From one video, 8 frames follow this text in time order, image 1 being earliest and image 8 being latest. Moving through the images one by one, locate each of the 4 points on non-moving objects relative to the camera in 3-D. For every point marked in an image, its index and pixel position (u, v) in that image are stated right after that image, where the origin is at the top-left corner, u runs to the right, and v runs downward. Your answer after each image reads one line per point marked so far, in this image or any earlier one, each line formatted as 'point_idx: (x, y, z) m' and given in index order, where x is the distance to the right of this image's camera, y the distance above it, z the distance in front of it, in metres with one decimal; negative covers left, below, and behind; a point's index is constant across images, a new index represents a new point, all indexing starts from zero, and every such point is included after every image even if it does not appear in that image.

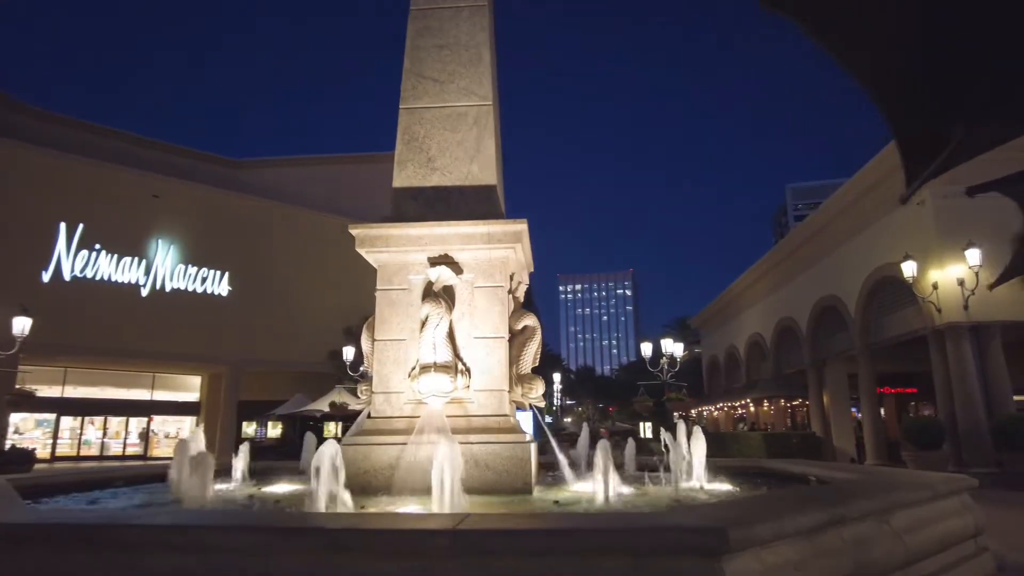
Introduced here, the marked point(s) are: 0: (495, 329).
0: (-0.2, -0.6, +8.9) m
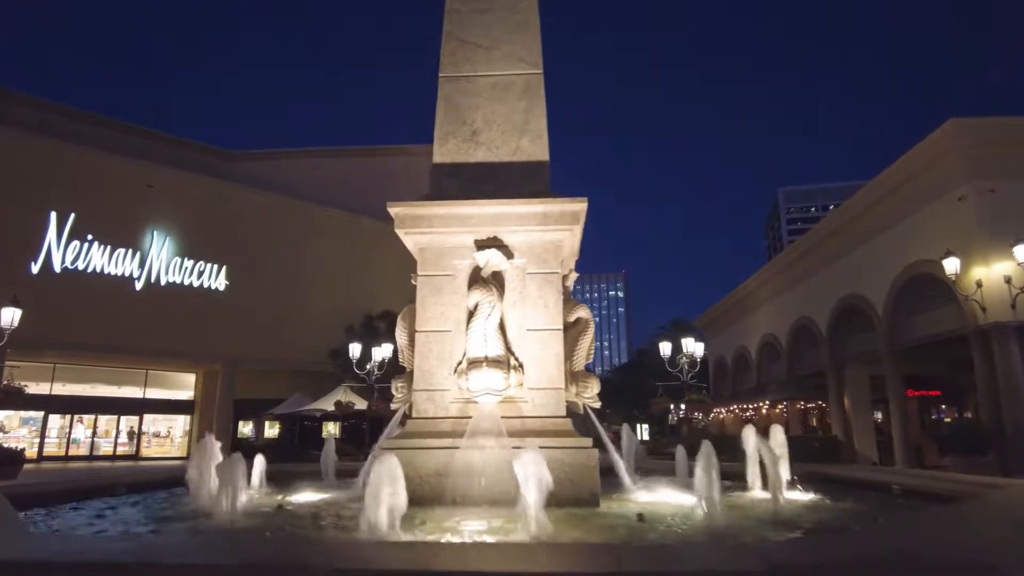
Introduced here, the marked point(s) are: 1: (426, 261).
0: (+0.5, -0.4, +7.9) m
1: (-1.1, +0.3, +8.2) m
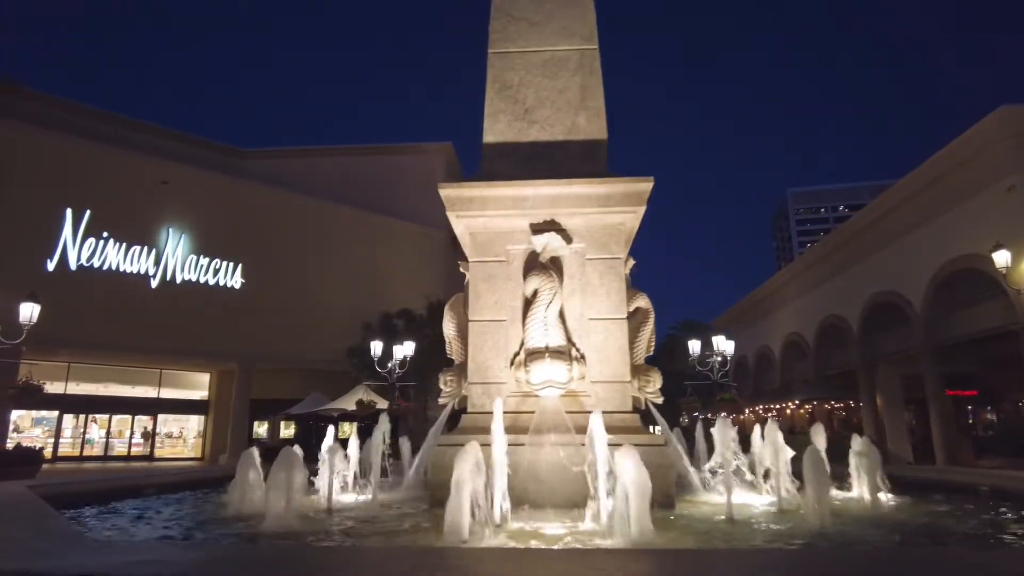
0: (+1.2, -0.2, +7.4) m
1: (-0.4, +0.5, +7.7) m
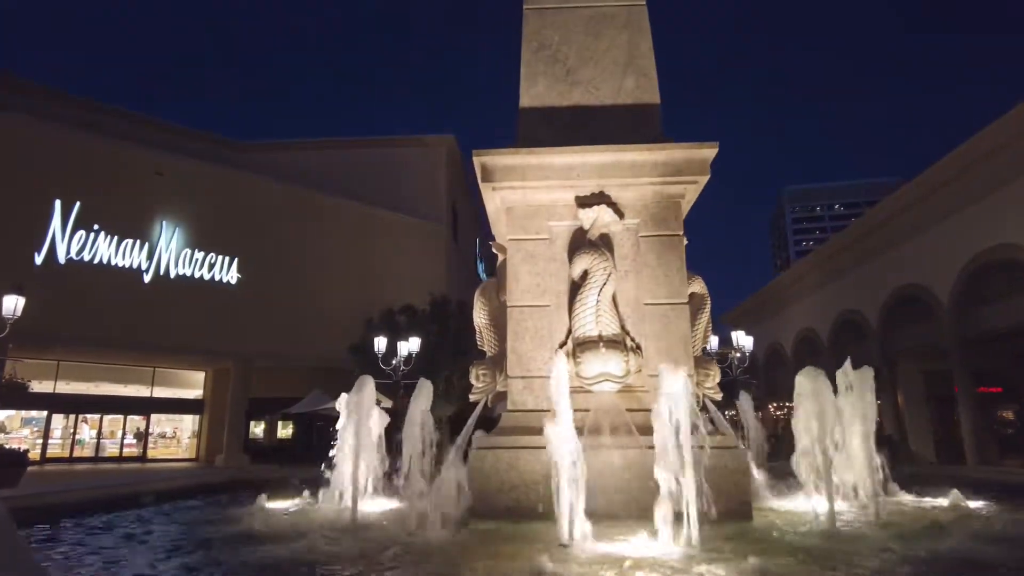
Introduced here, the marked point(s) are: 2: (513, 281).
0: (+1.6, 0.0, +6.5) m
1: (0.0, +0.7, +6.8) m
2: (0.0, +0.1, +6.6) m
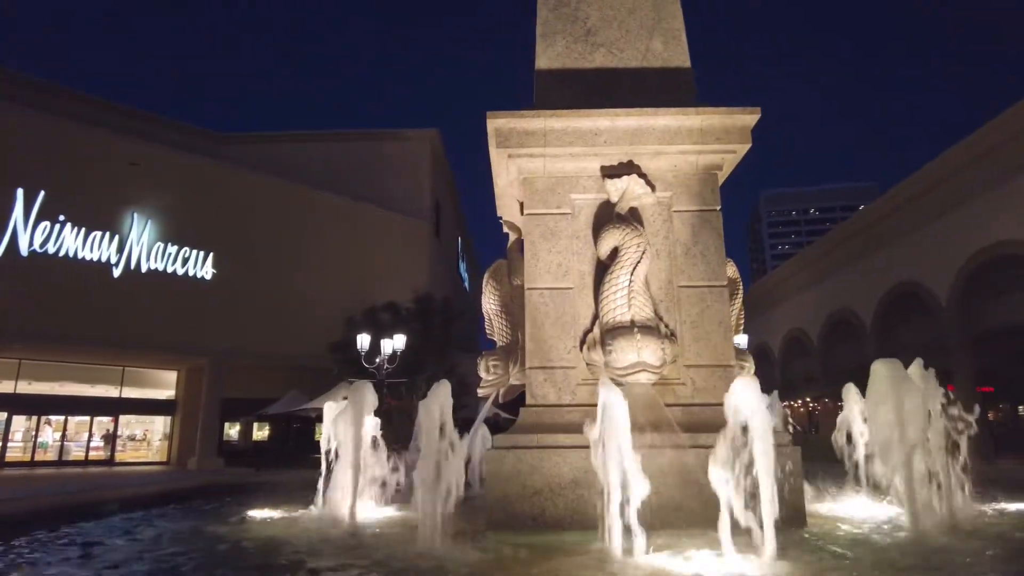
0: (+1.8, +0.1, +5.8) m
1: (+0.2, +0.9, +6.0) m
2: (+0.2, +0.3, +5.9) m
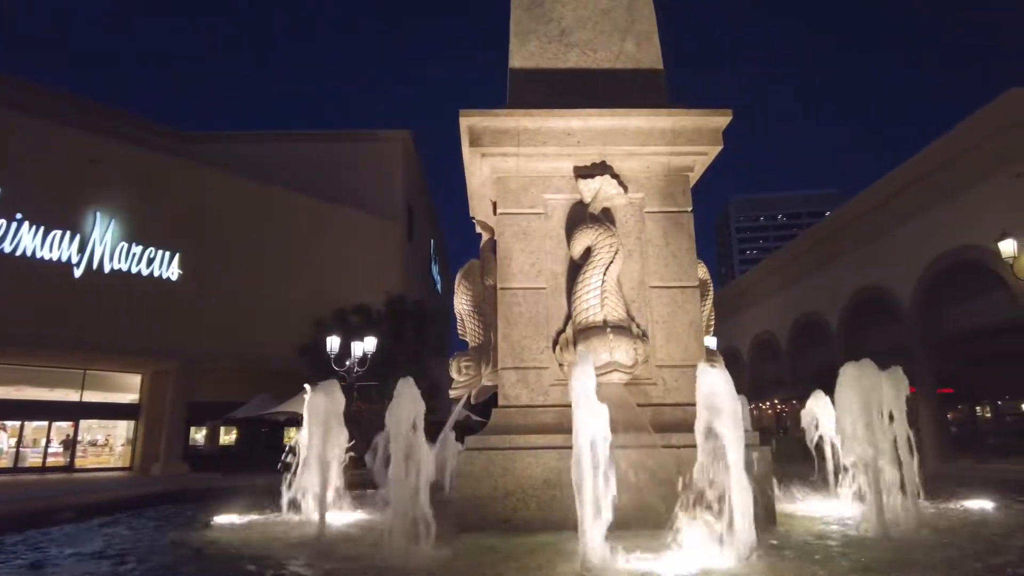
0: (+1.5, +0.1, +5.8) m
1: (0.0, +0.9, +6.0) m
2: (-0.1, +0.3, +5.8) m
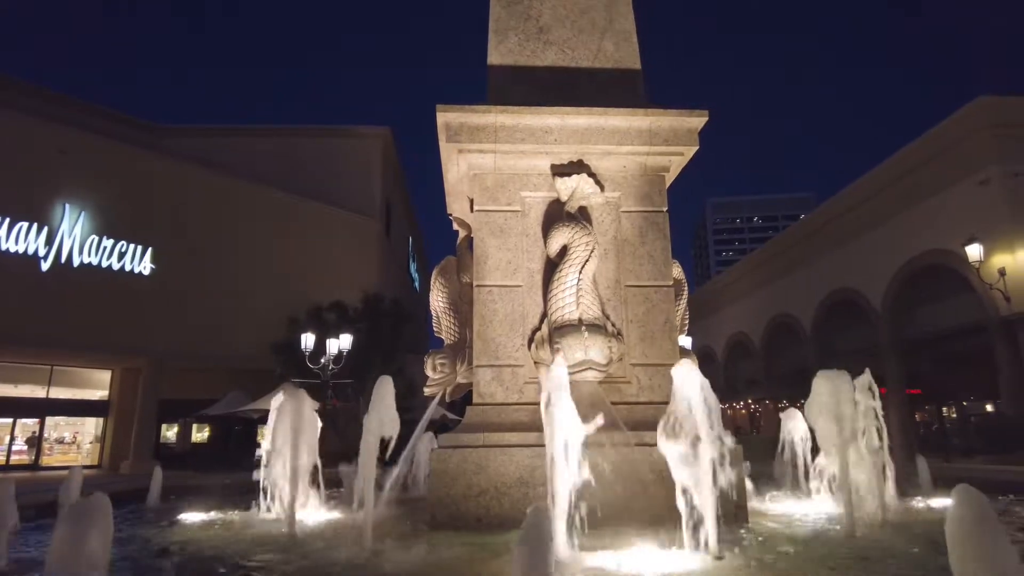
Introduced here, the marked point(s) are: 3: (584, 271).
0: (+1.3, +0.1, +5.9) m
1: (-0.3, +0.9, +6.0) m
2: (-0.3, +0.3, +5.8) m
3: (+0.6, +0.1, +5.6) m
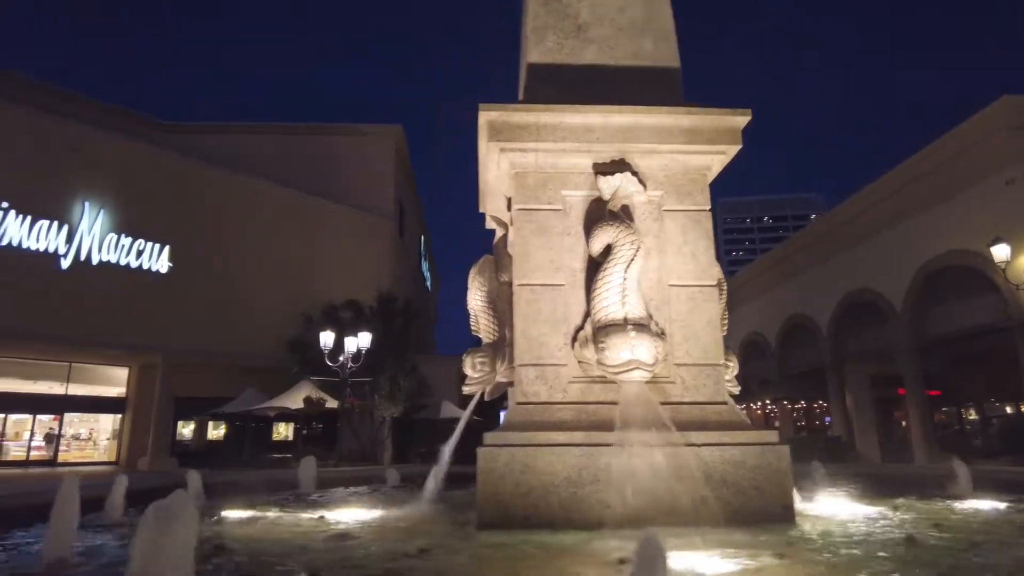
0: (+1.7, +0.1, +5.8) m
1: (+0.1, +0.9, +5.9) m
2: (+0.1, +0.3, +5.8) m
3: (+1.0, +0.2, +5.6) m
